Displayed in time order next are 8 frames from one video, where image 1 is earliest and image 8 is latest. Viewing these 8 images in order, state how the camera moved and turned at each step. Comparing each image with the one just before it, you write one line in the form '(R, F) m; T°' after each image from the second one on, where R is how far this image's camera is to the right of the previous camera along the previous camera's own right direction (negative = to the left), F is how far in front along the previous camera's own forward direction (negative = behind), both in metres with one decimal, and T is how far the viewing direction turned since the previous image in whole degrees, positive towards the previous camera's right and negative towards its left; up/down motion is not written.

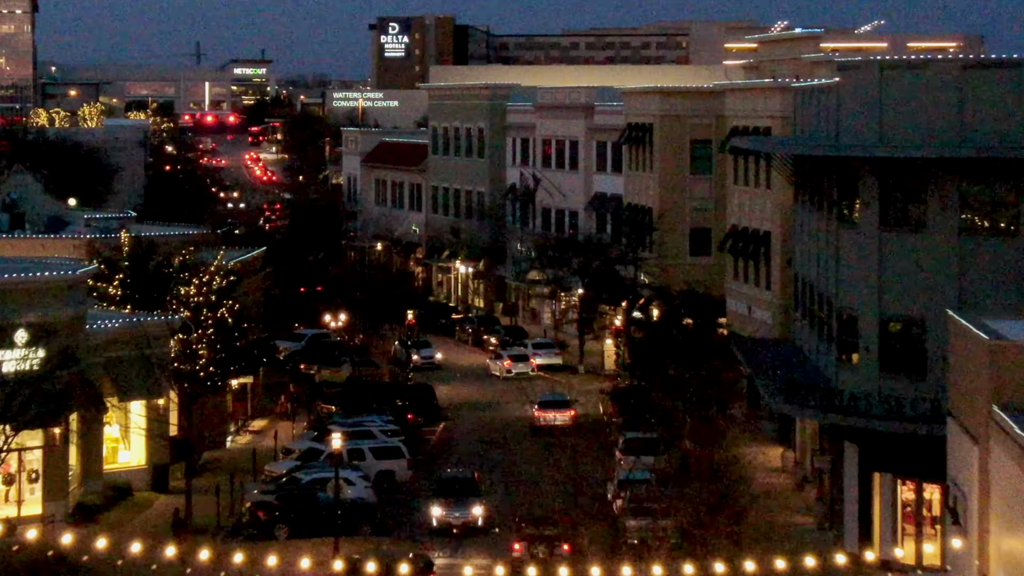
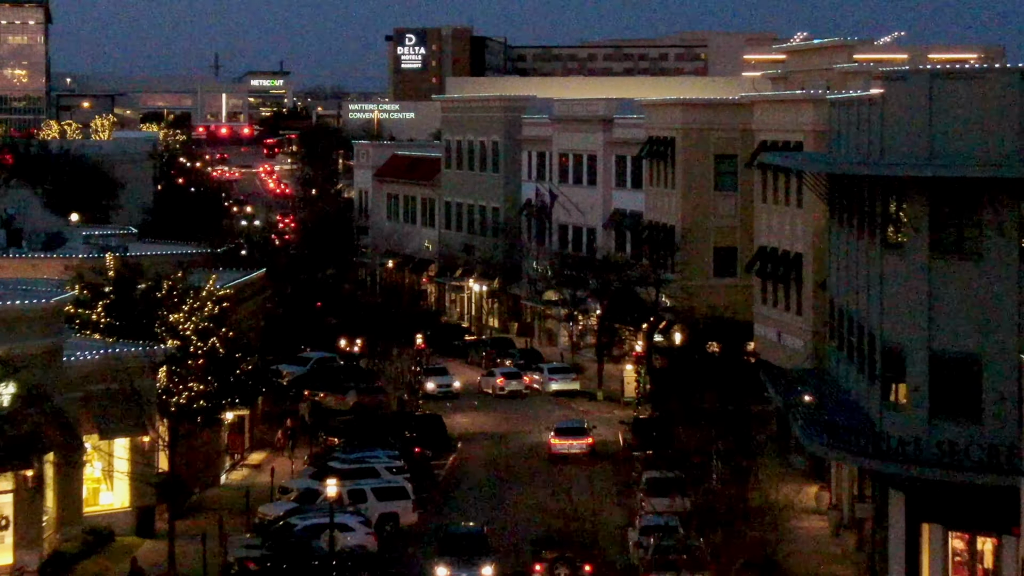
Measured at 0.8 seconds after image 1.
(0.0, +1.8) m; 0°
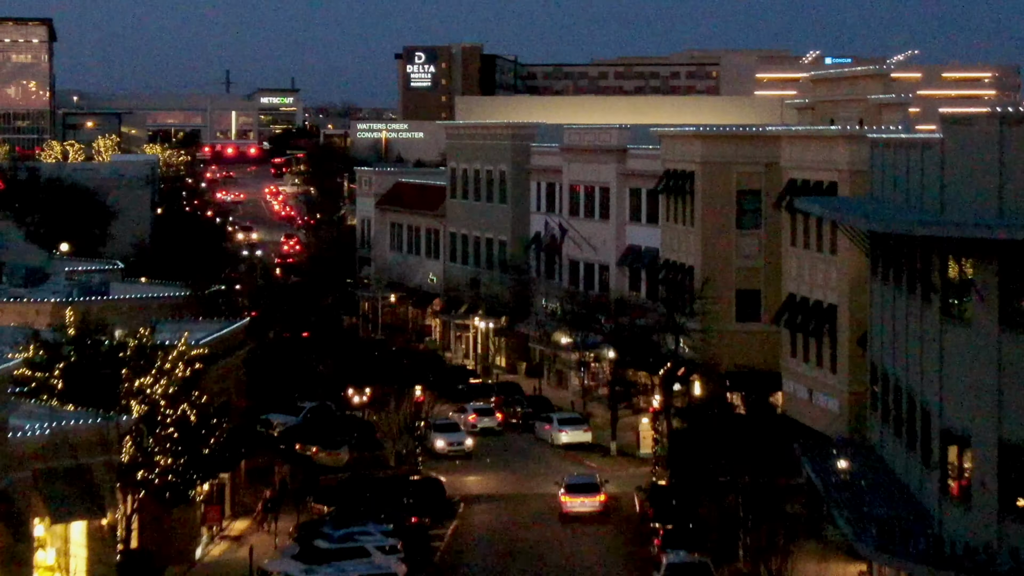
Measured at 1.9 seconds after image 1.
(0.0, +2.4) m; 0°
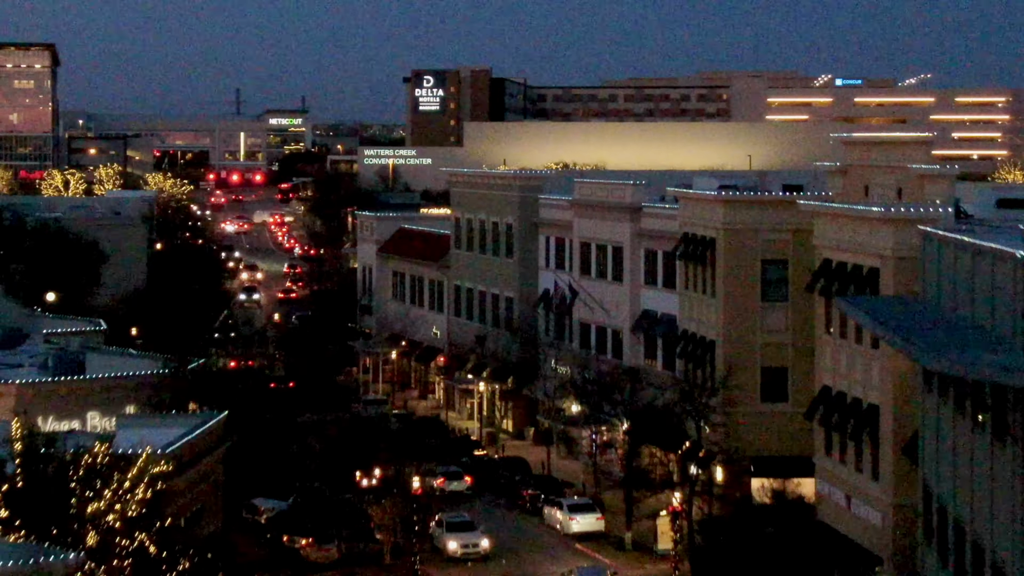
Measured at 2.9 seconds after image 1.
(0.0, +2.5) m; 0°
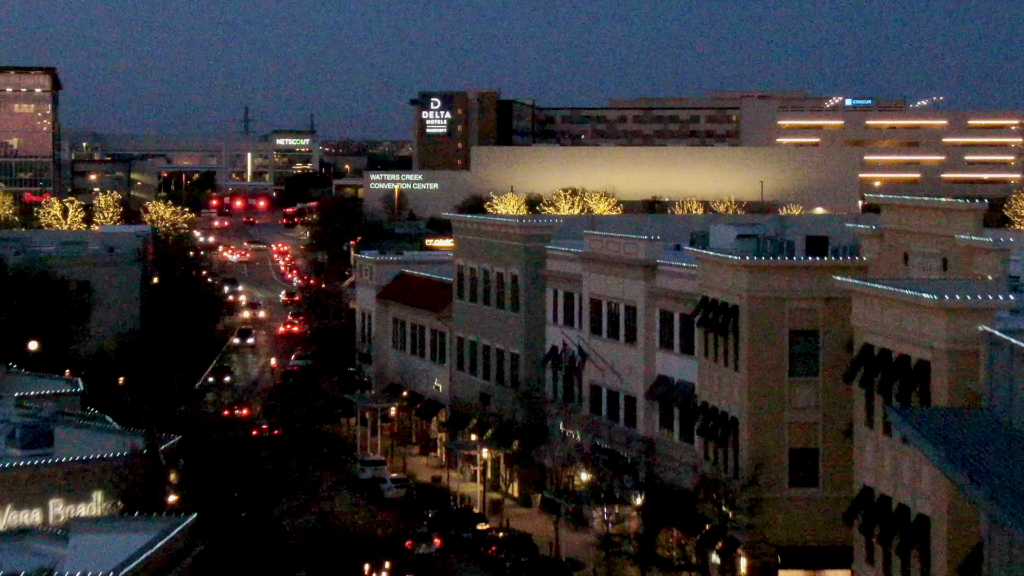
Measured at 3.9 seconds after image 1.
(0.0, +2.6) m; 0°
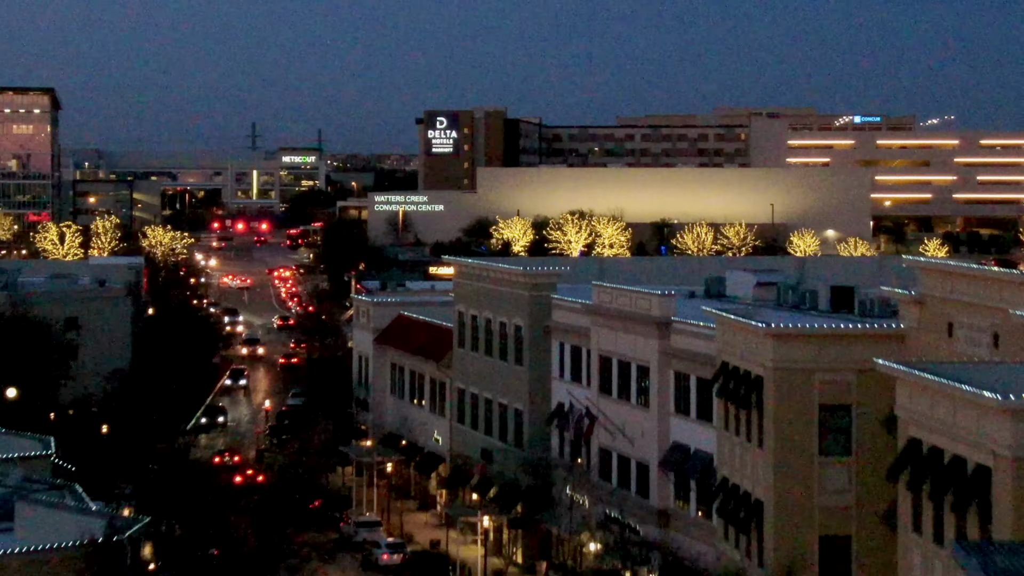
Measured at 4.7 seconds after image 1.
(+0.1, +2.6) m; 0°
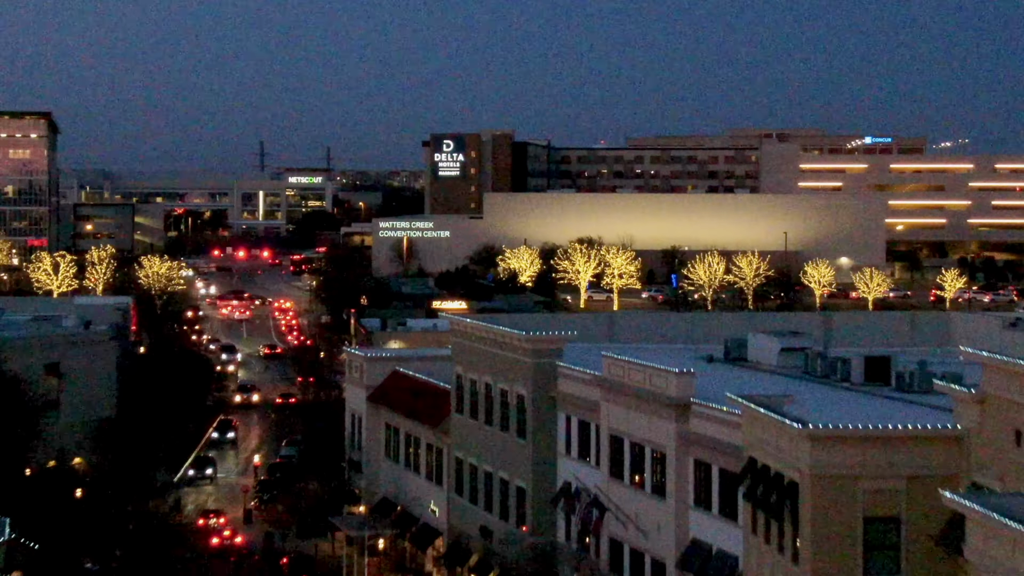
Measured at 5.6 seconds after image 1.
(+0.1, +3.3) m; 0°
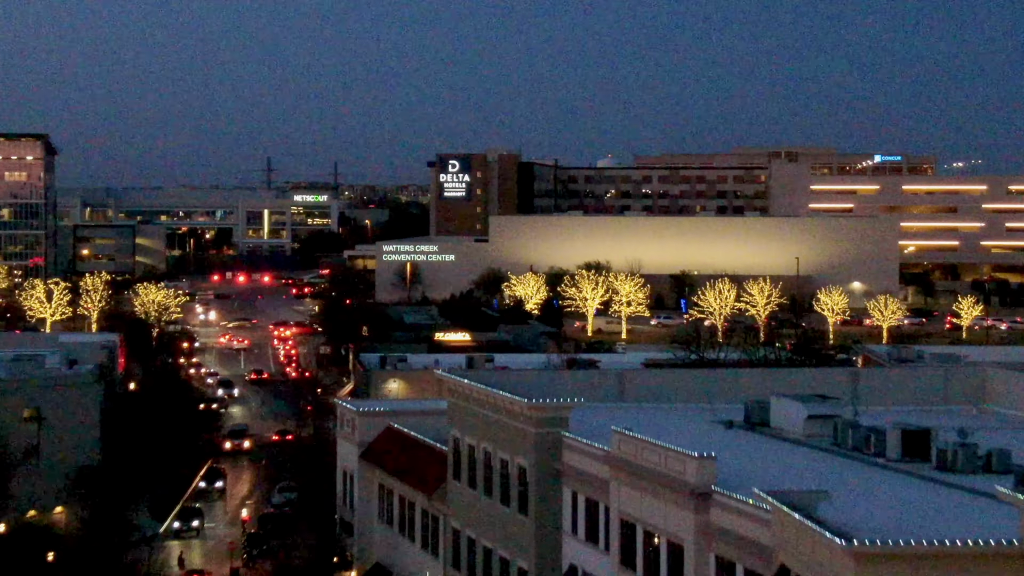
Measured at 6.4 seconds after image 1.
(+0.1, +3.1) m; 0°
